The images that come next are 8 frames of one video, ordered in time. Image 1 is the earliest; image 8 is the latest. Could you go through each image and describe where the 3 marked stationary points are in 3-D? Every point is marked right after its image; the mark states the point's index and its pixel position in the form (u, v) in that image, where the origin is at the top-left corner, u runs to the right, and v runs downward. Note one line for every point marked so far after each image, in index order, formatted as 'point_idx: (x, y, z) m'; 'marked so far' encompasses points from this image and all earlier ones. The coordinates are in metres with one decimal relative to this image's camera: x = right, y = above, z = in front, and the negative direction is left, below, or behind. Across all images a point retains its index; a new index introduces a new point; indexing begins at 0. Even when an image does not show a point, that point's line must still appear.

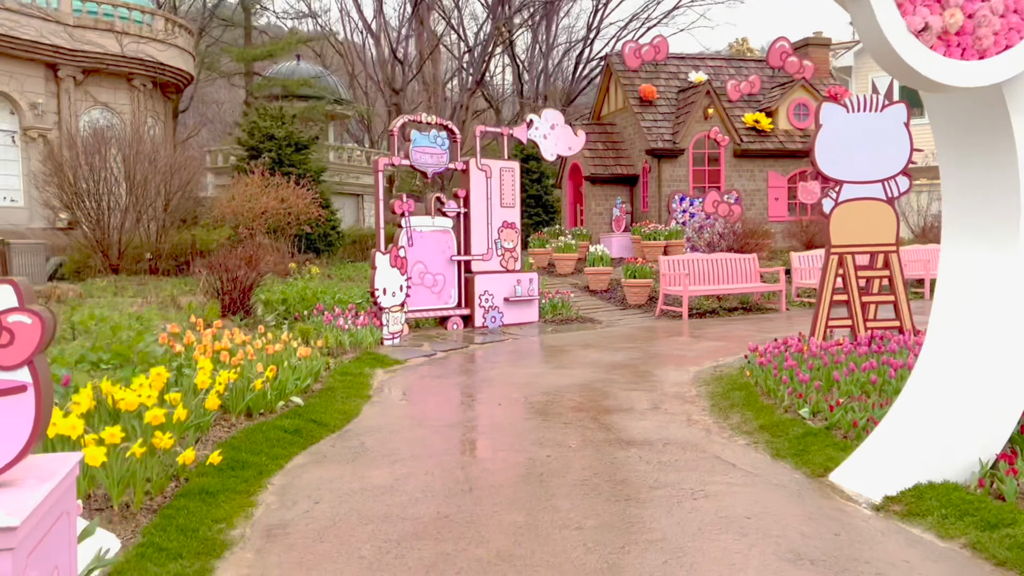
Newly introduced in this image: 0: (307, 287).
0: (-2.8, 0.0, +11.1) m
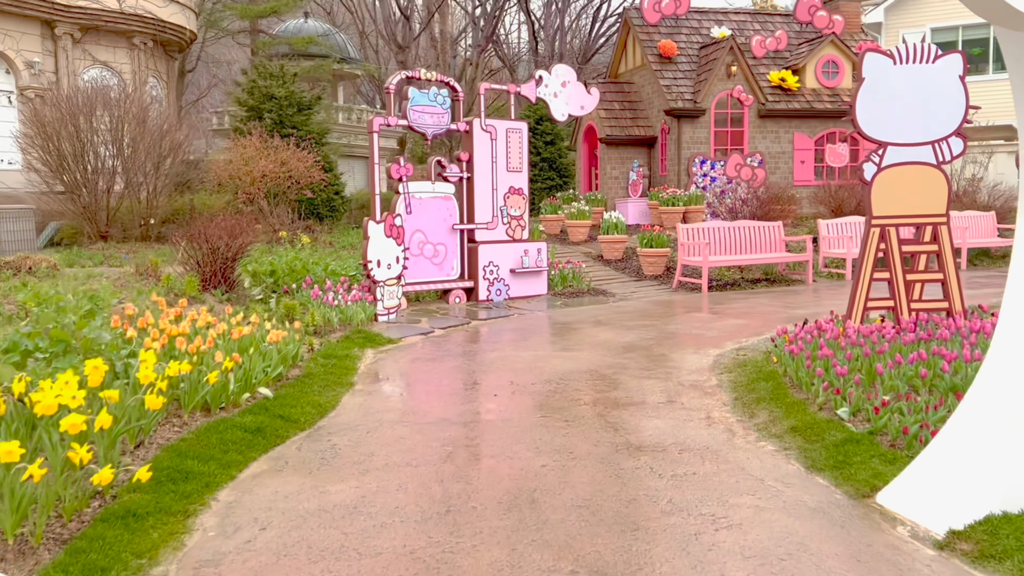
0: (-2.7, +0.4, +10.4) m
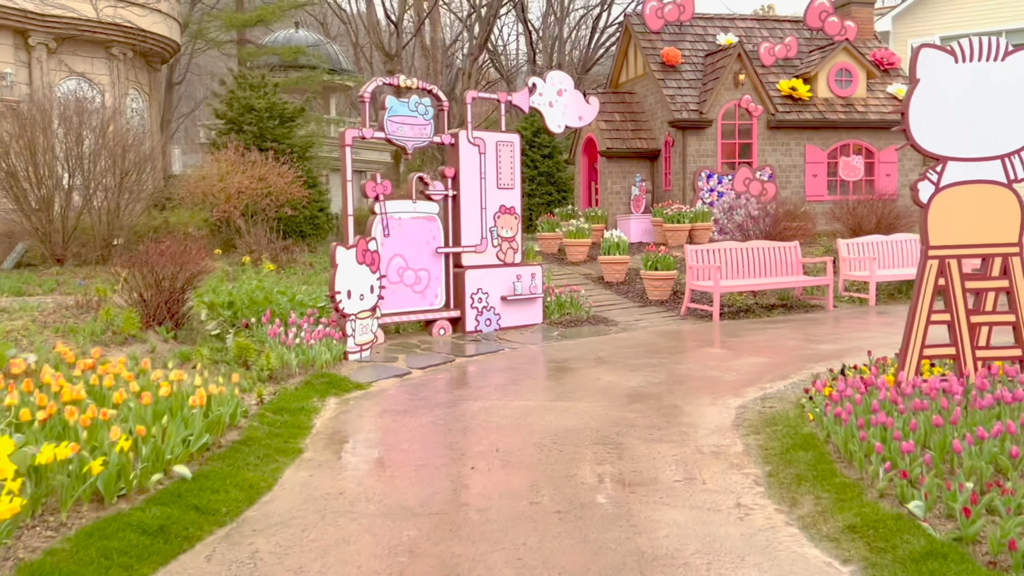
0: (-2.8, 0.0, +9.3) m
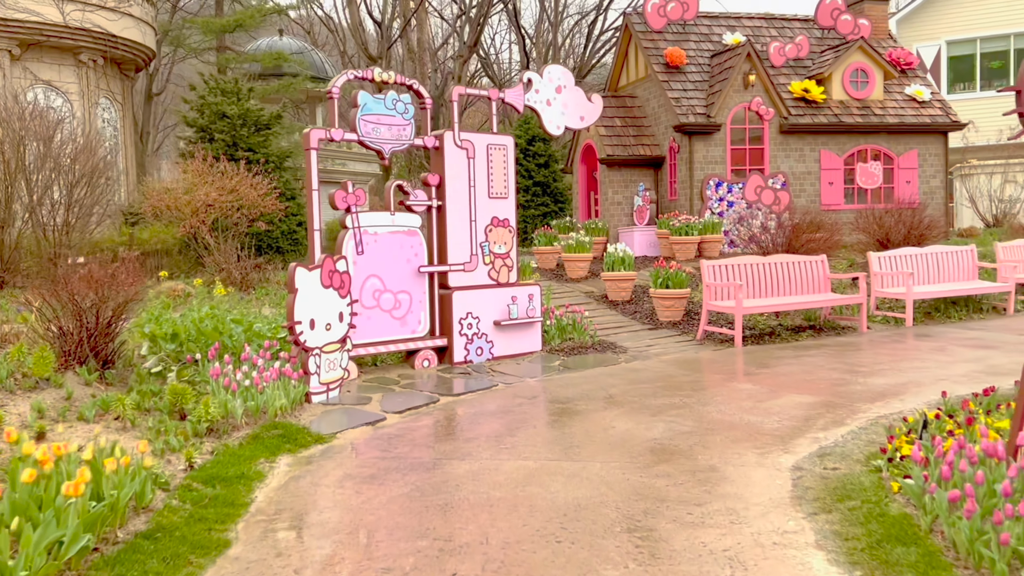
0: (-2.9, -0.2, +7.9) m
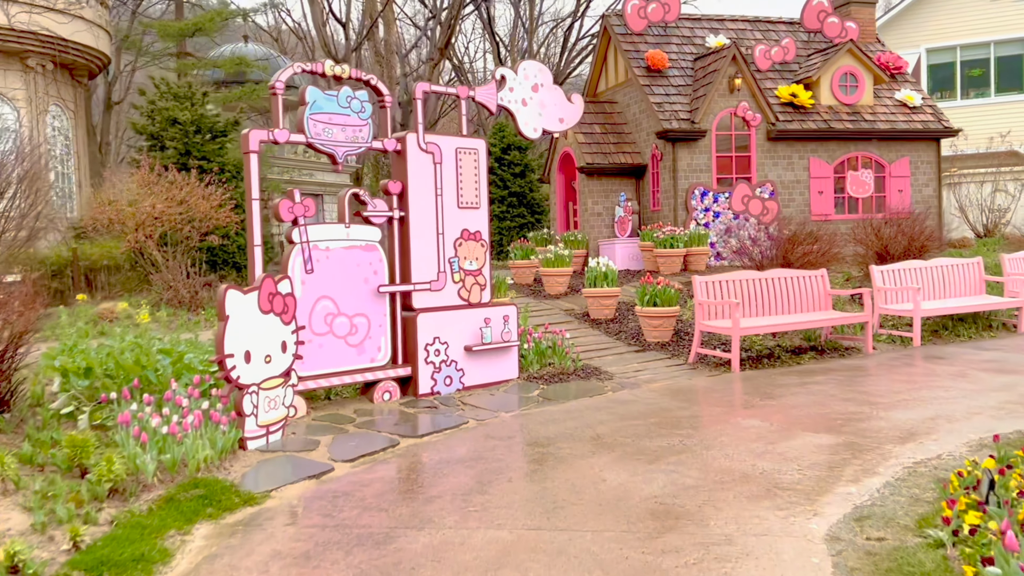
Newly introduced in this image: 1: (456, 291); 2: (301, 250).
0: (-3.1, -0.4, +6.9) m
1: (-0.5, 0.0, +7.9) m
2: (-1.7, +0.3, +6.8) m
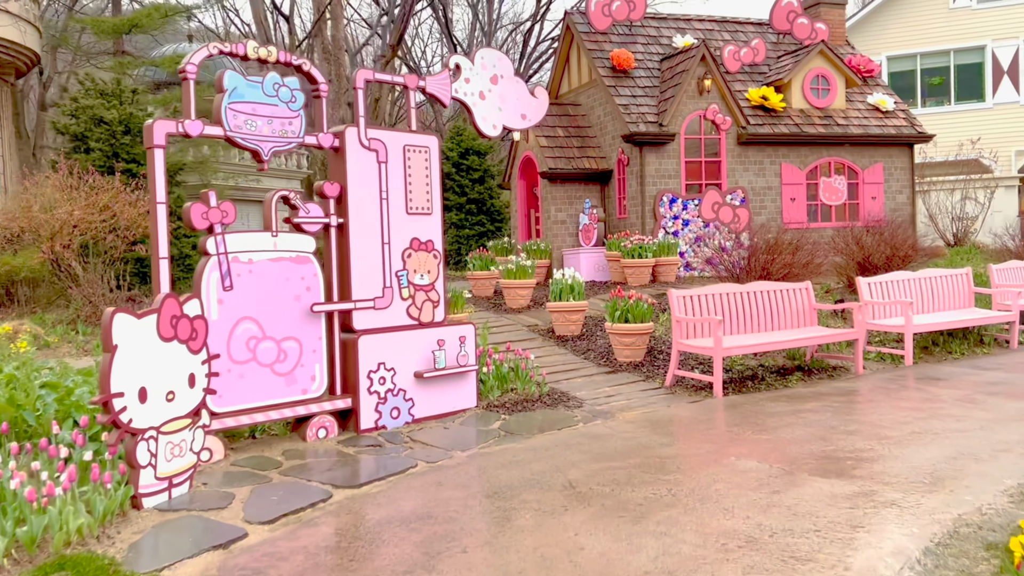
0: (-3.4, -0.6, +5.7) m
1: (-0.9, -0.2, +6.9) m
2: (-2.0, +0.2, +5.7) m
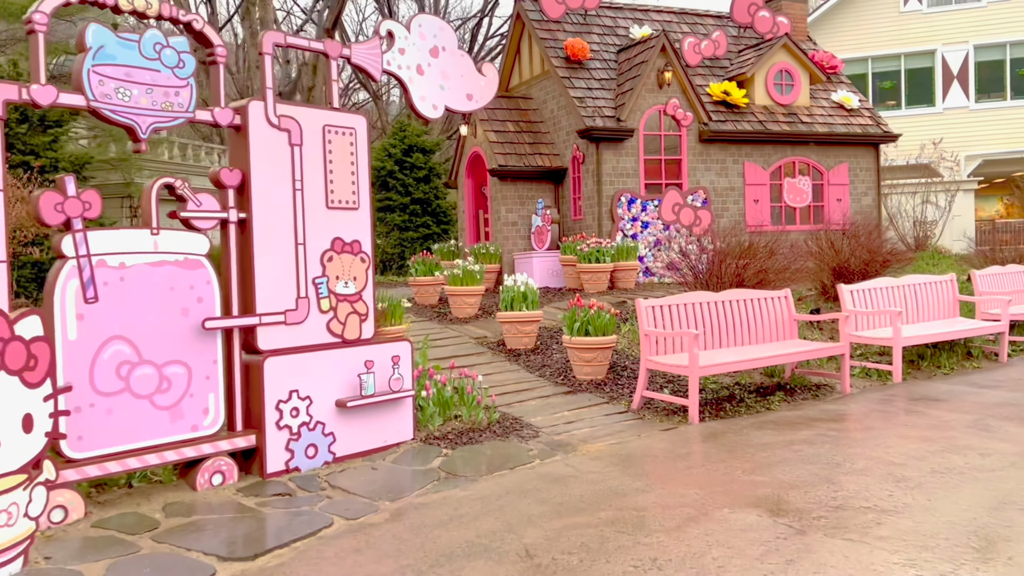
0: (-3.7, -0.6, +4.4) m
1: (-1.3, -0.2, +5.7) m
2: (-2.4, +0.1, +4.5) m
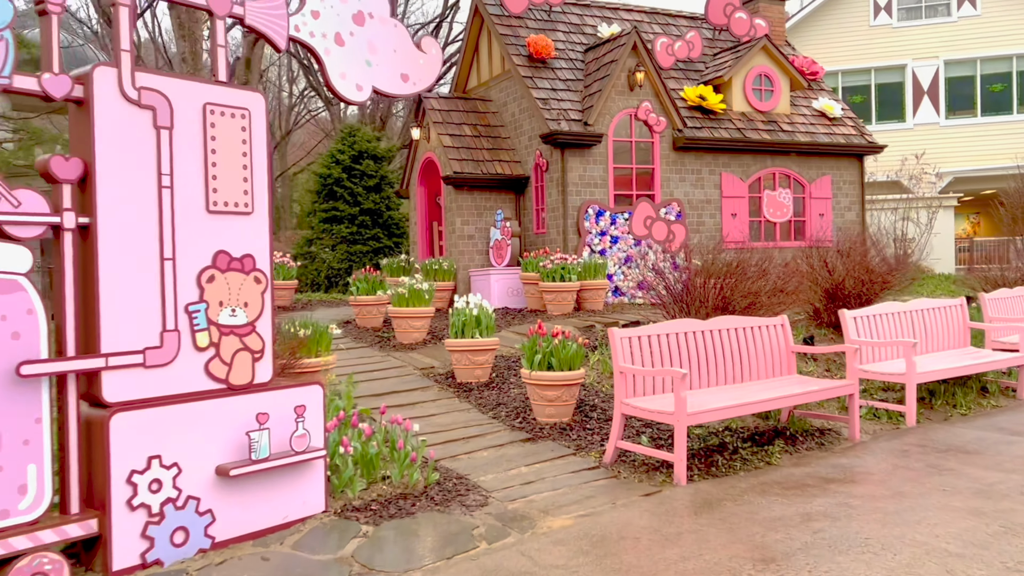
0: (-4.0, -0.8, +2.9) m
1: (-1.6, -0.4, +4.3) m
2: (-2.6, 0.0, +3.0) m
